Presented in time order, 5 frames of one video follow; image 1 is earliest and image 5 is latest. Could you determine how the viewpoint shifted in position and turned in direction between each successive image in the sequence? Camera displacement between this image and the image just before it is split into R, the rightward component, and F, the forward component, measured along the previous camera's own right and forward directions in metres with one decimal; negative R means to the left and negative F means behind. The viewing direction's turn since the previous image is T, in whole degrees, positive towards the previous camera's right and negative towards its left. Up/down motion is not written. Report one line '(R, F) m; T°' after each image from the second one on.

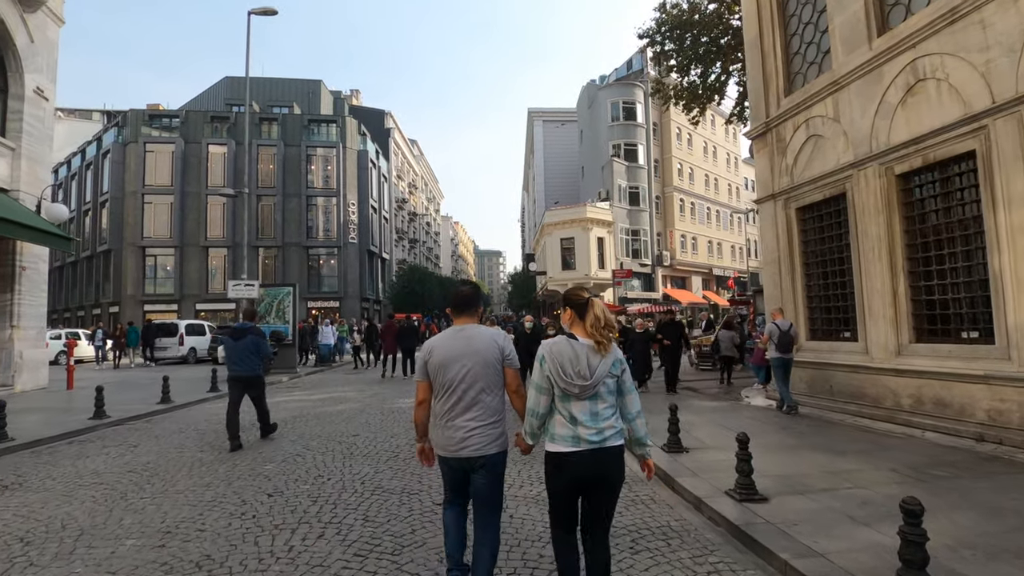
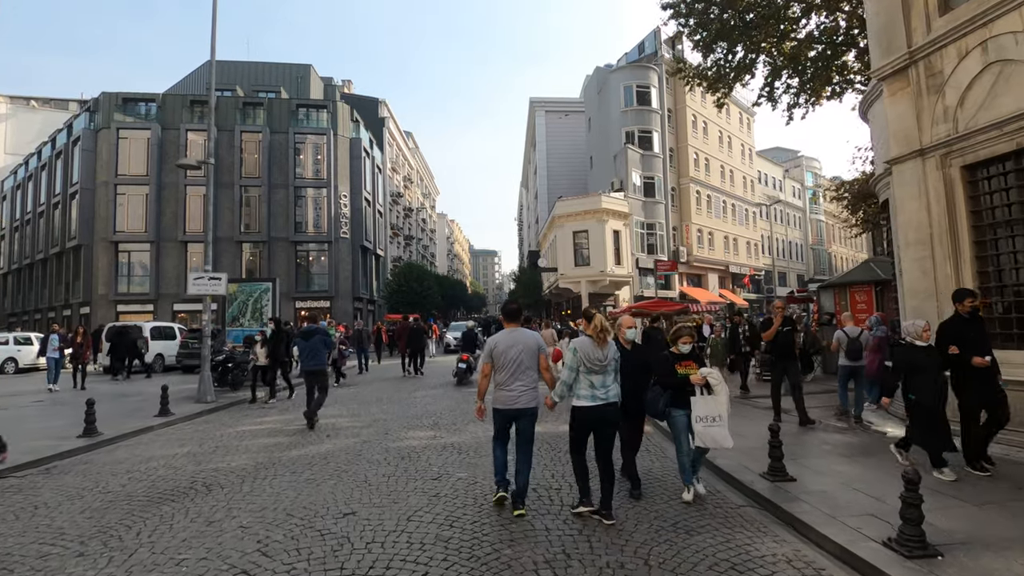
(-0.9, +3.2) m; +1°
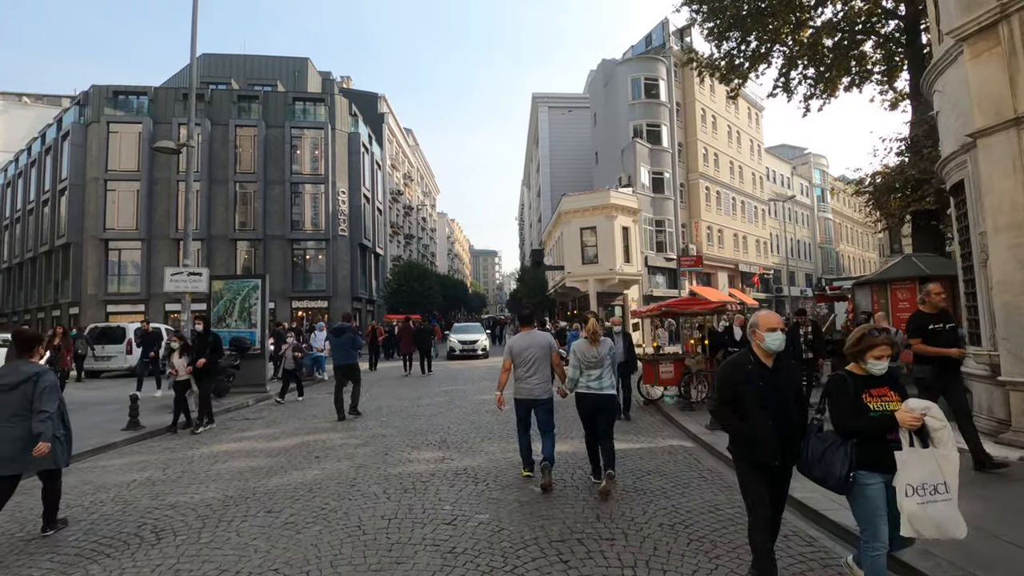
(-0.3, +1.3) m; 0°
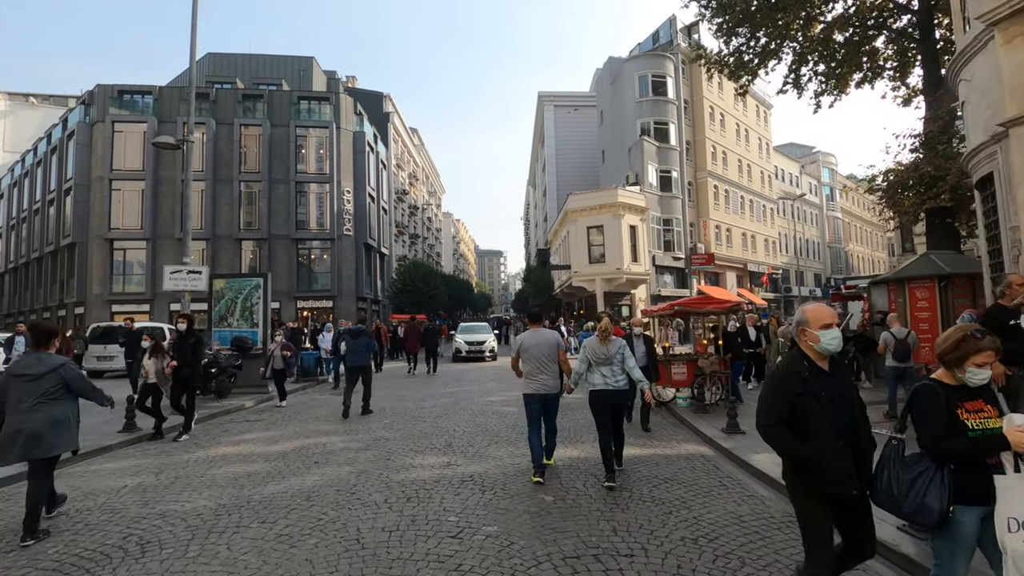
(0.0, +0.3) m; -1°
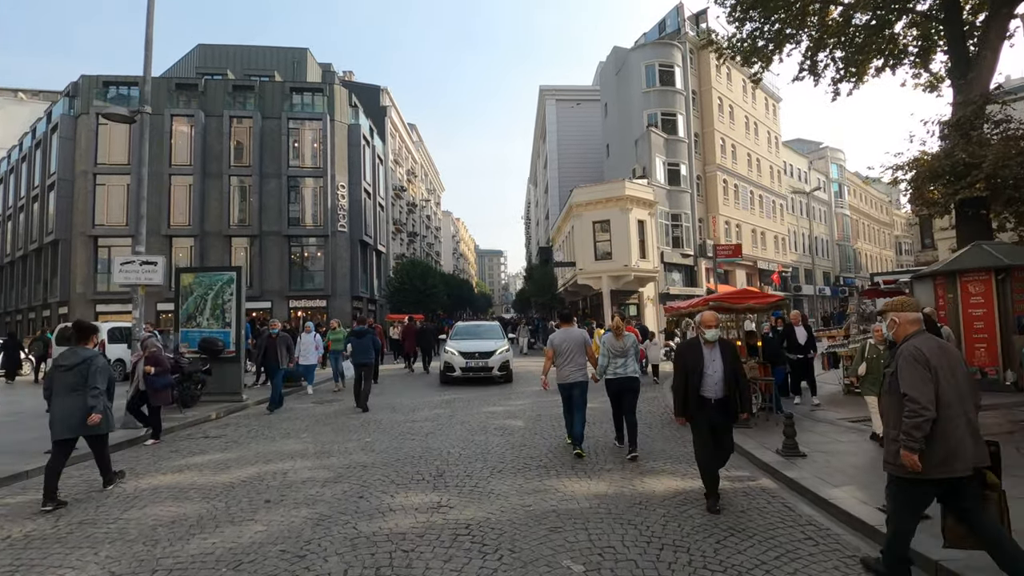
(-0.1, +1.5) m; 0°
